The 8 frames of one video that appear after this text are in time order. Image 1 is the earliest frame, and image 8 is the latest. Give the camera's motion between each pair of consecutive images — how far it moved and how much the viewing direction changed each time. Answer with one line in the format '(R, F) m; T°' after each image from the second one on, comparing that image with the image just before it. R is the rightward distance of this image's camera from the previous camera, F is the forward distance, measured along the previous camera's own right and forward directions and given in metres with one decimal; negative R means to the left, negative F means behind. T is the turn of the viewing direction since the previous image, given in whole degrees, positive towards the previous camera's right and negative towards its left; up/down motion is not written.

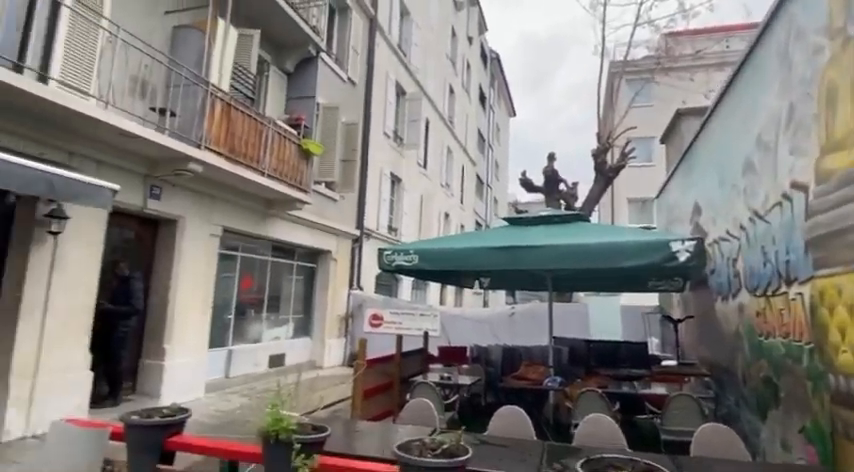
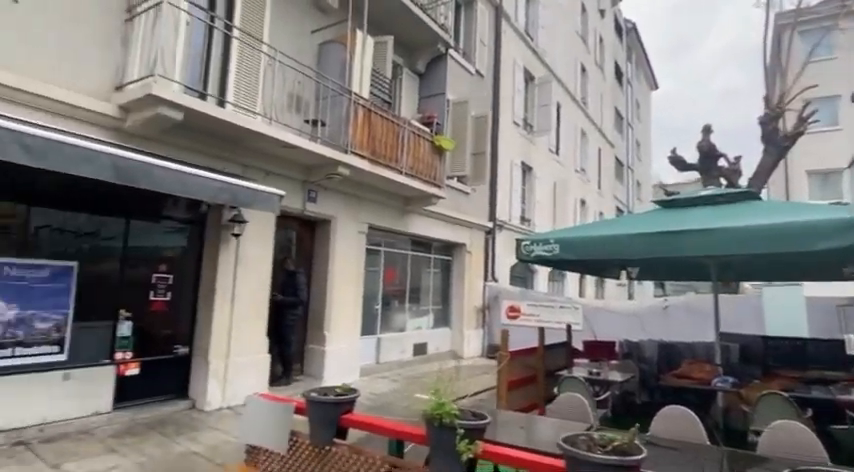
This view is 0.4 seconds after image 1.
(-0.1, 0.0) m; -16°
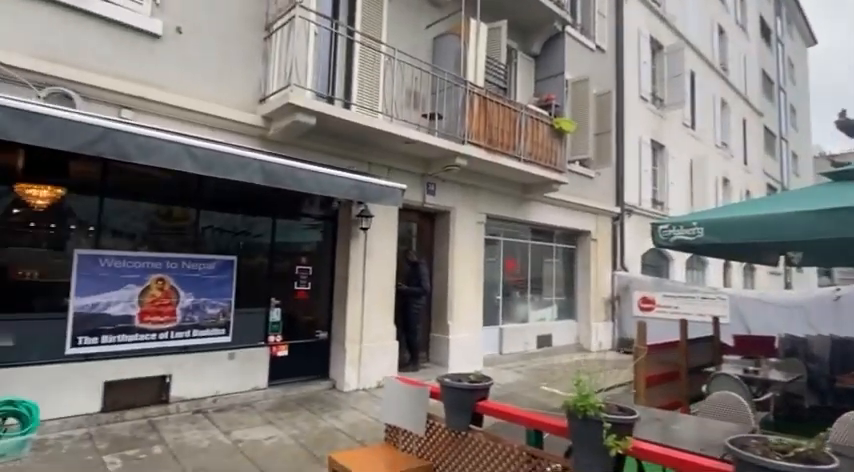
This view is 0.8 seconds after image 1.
(-0.1, 0.0) m; -14°
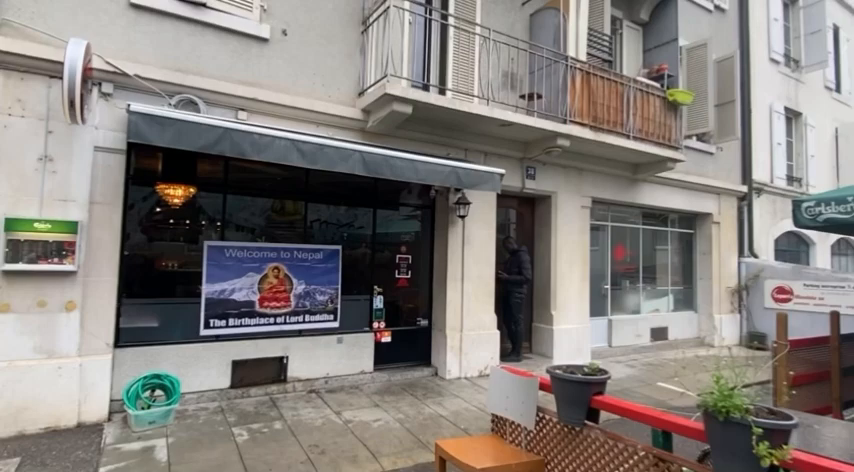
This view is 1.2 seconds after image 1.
(0.0, +0.1) m; -12°
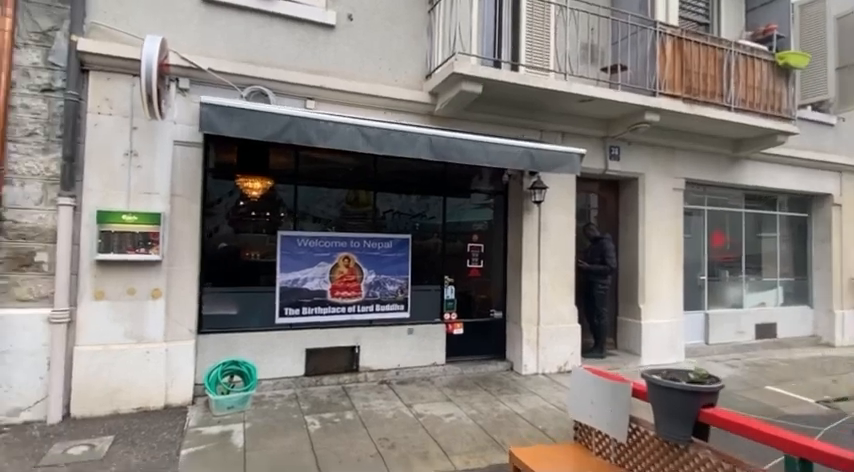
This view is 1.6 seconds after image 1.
(0.0, +0.3) m; -9°
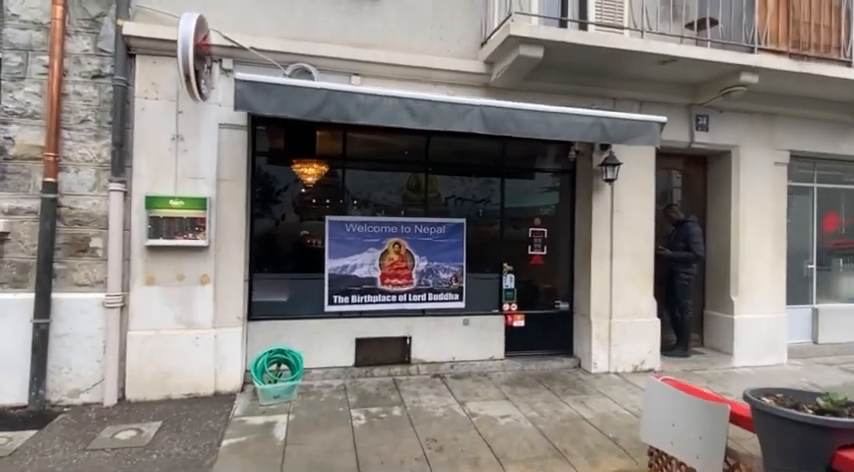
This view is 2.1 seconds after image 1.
(+0.2, +0.5) m; -8°
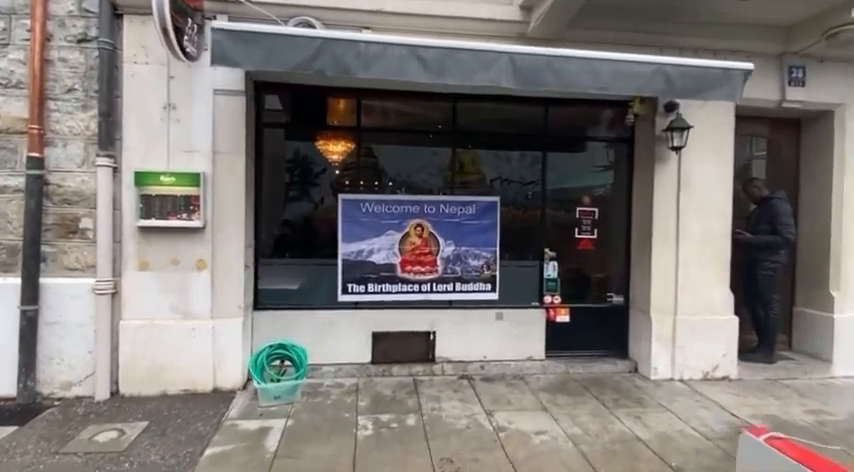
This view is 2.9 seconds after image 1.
(+0.3, +0.9) m; -6°
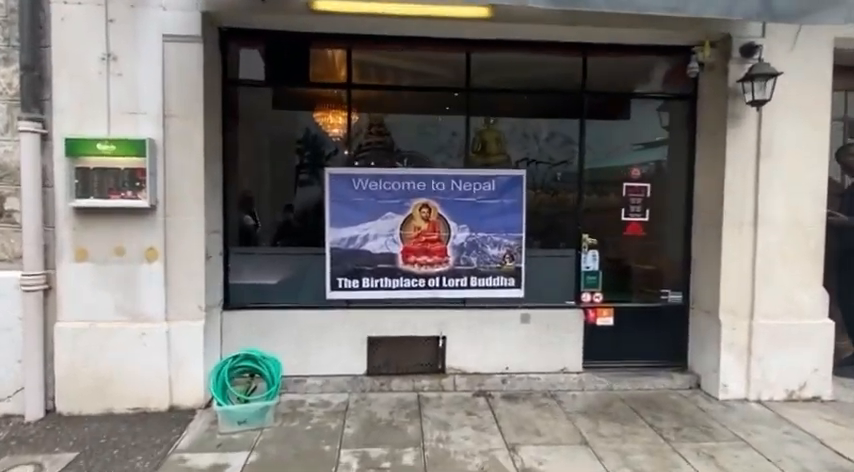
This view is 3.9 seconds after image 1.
(+0.2, +1.2) m; -3°
